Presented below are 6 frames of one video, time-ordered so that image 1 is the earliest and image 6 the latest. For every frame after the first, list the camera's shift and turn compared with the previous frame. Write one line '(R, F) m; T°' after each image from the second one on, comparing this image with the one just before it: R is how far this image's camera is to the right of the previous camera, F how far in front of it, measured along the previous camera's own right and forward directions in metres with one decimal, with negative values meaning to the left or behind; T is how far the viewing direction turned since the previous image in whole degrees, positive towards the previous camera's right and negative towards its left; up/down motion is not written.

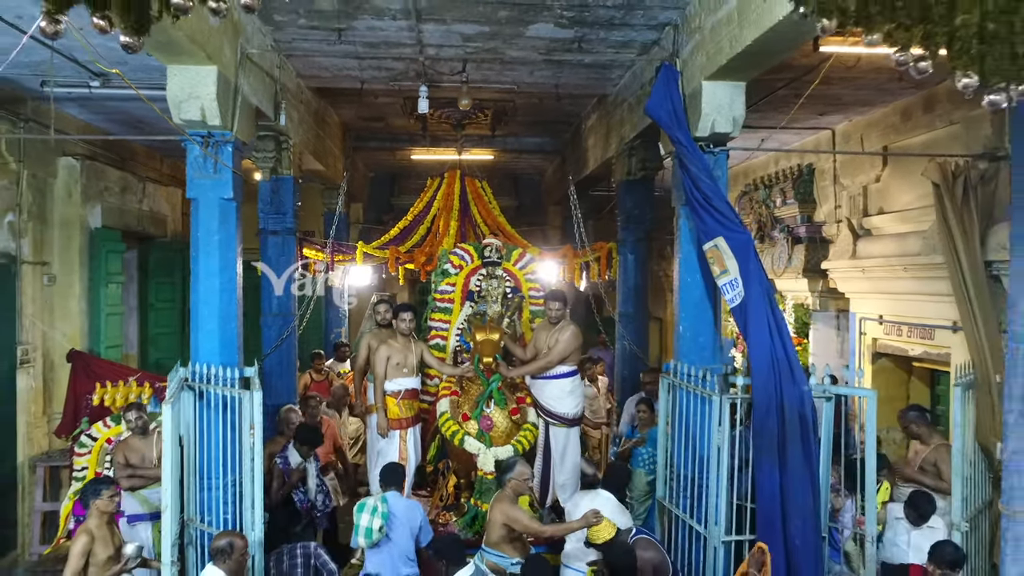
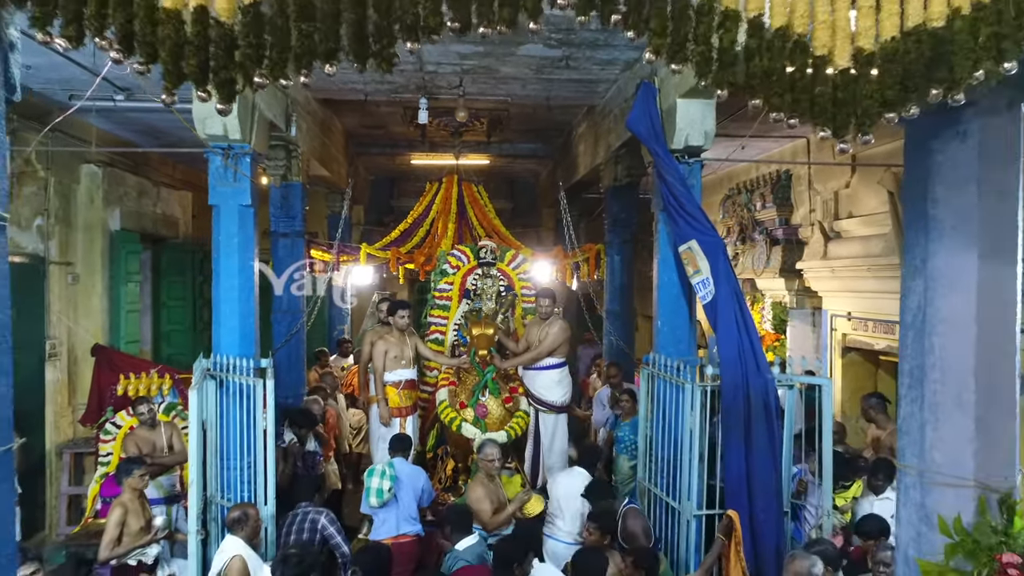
(0.0, -0.4) m; 0°
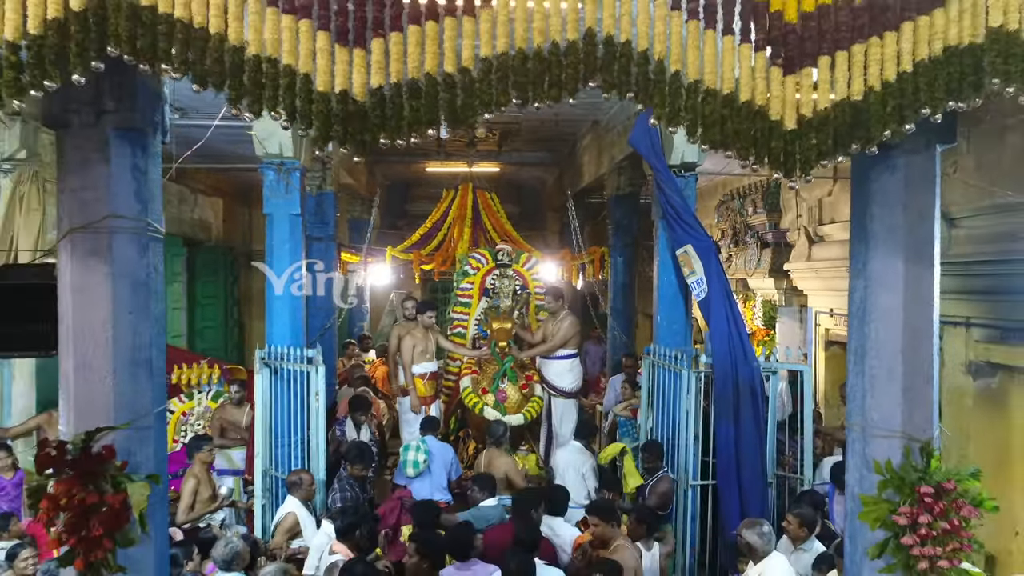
(-0.1, -0.6) m; 0°
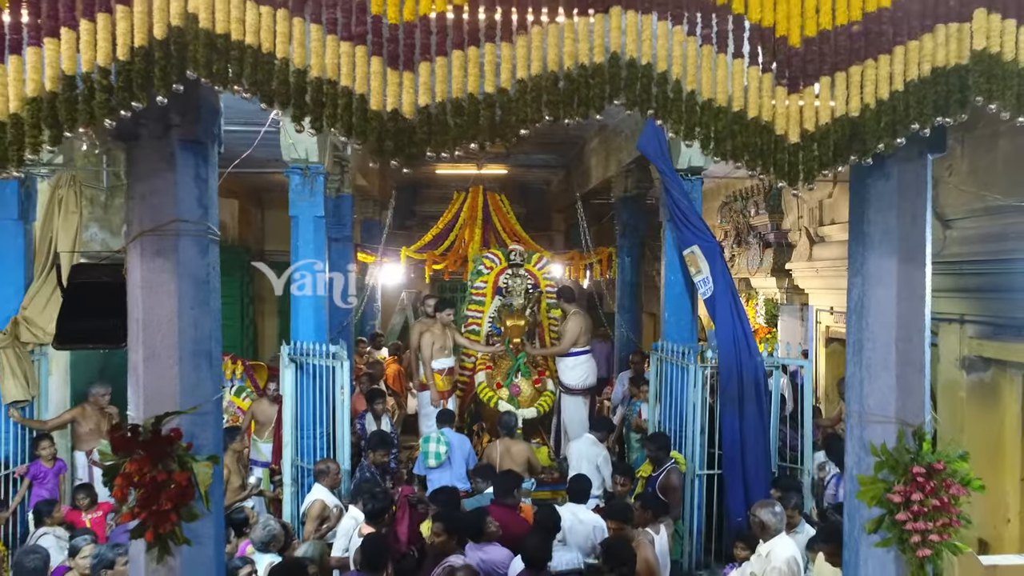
(-0.1, -0.2) m; 0°
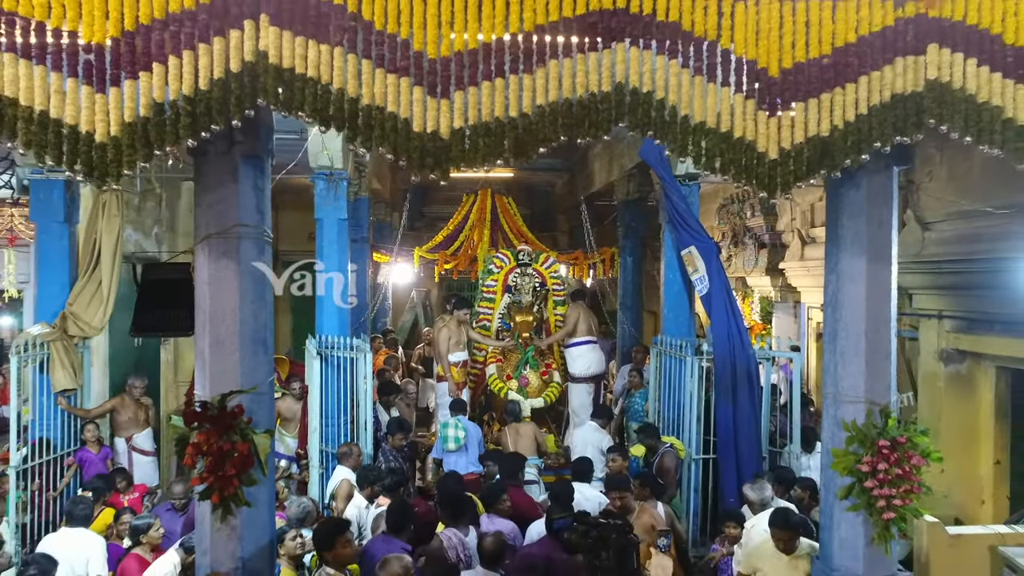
(-0.1, -0.4) m; 0°
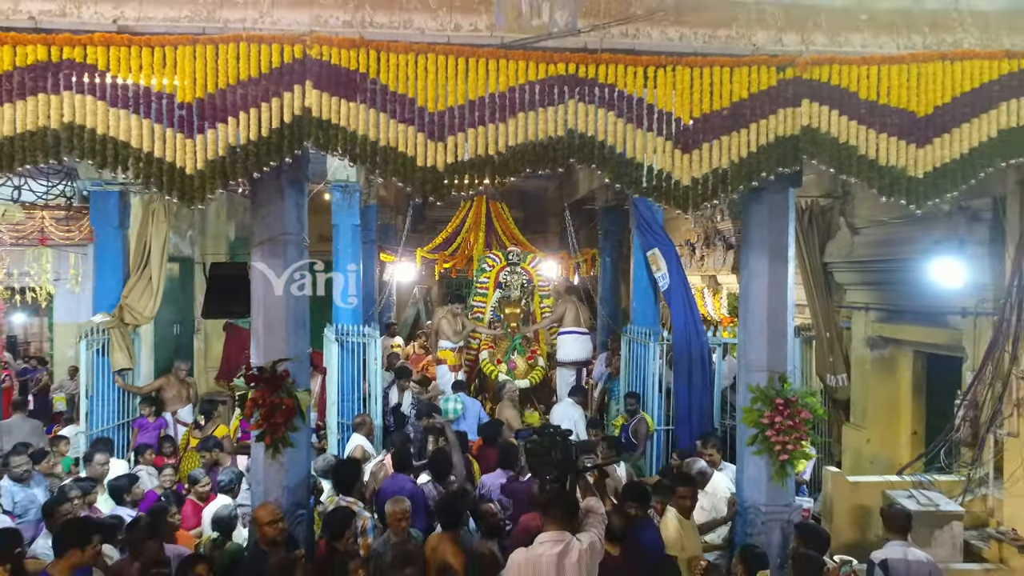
(+0.1, -1.0) m; 0°
